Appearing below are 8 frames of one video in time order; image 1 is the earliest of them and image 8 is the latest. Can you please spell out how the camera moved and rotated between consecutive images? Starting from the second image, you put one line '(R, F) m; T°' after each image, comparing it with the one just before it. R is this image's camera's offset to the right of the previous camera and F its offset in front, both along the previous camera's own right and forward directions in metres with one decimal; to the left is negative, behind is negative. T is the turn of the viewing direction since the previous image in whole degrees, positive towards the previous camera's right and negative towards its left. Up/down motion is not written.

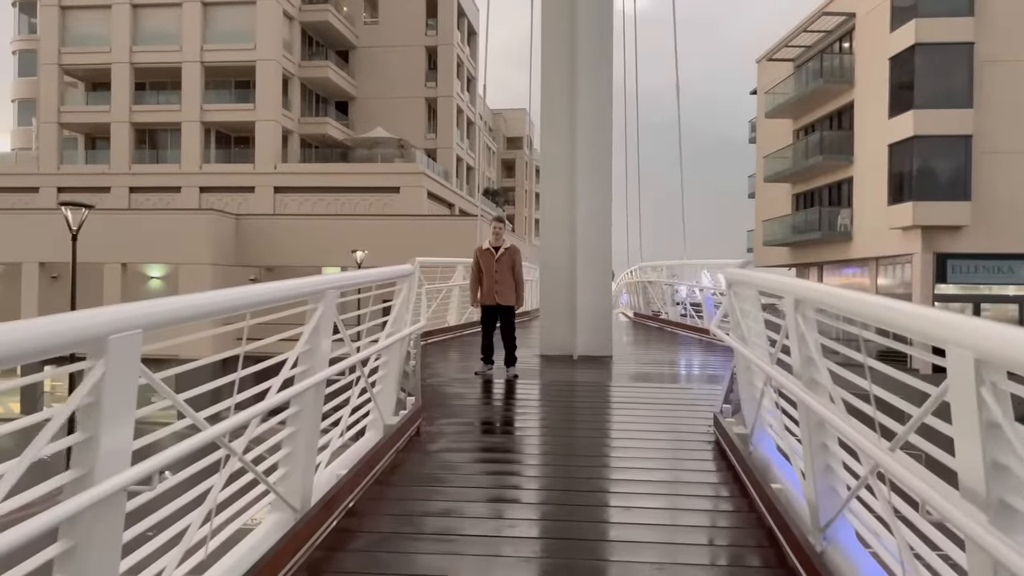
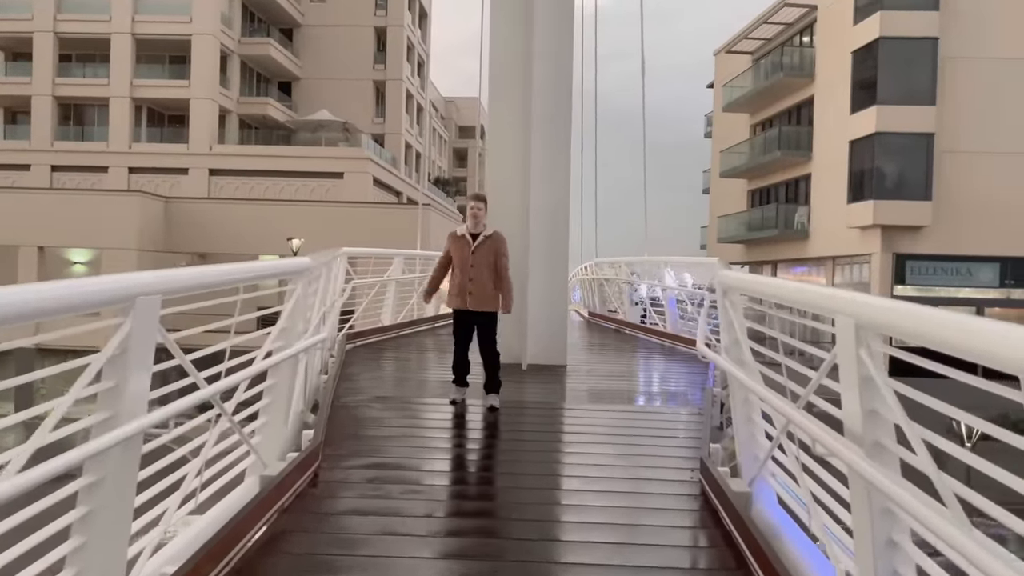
(+0.1, +1.1) m; +3°
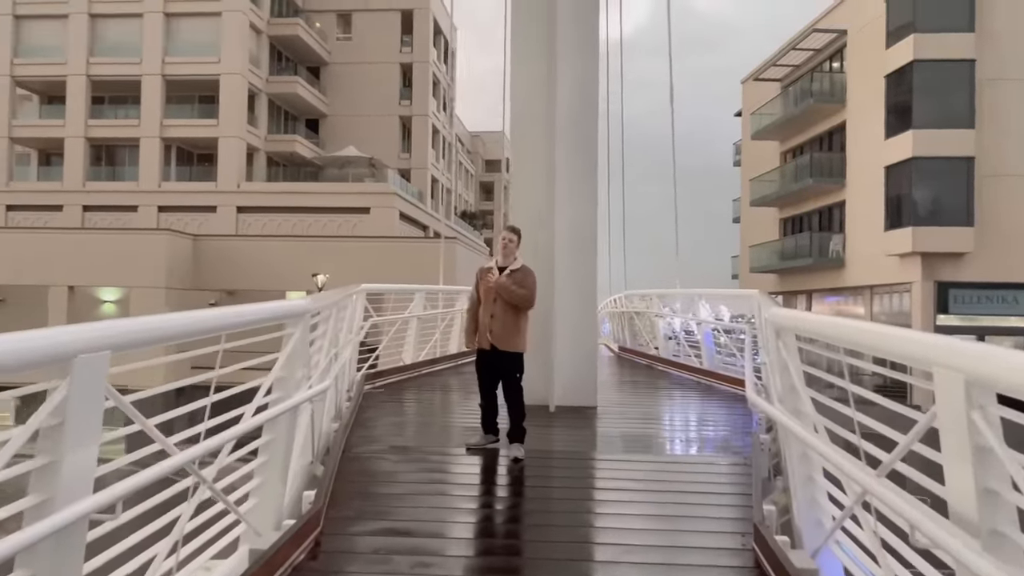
(0.0, +0.4) m; -2°
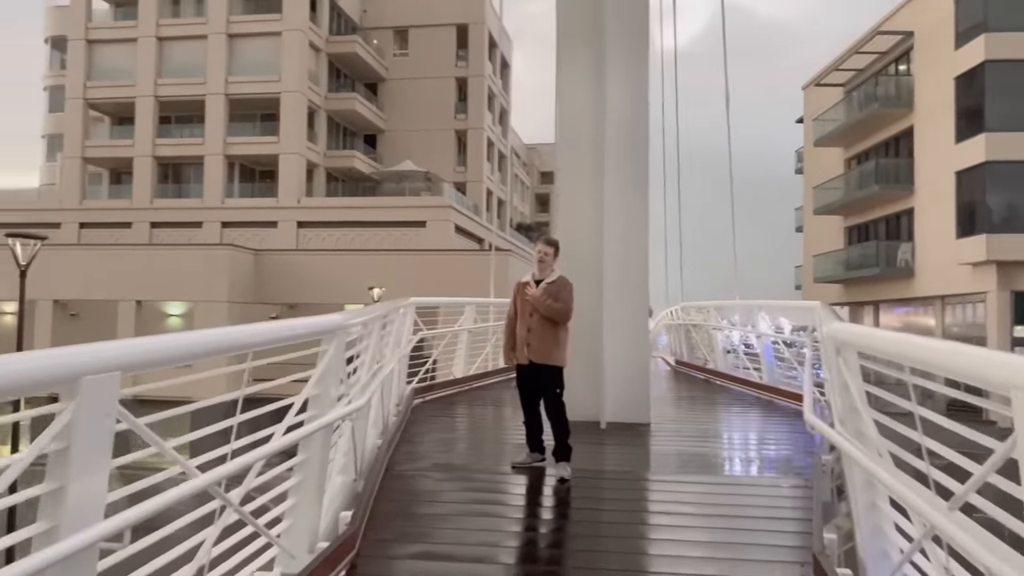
(+0.1, +0.1) m; -4°
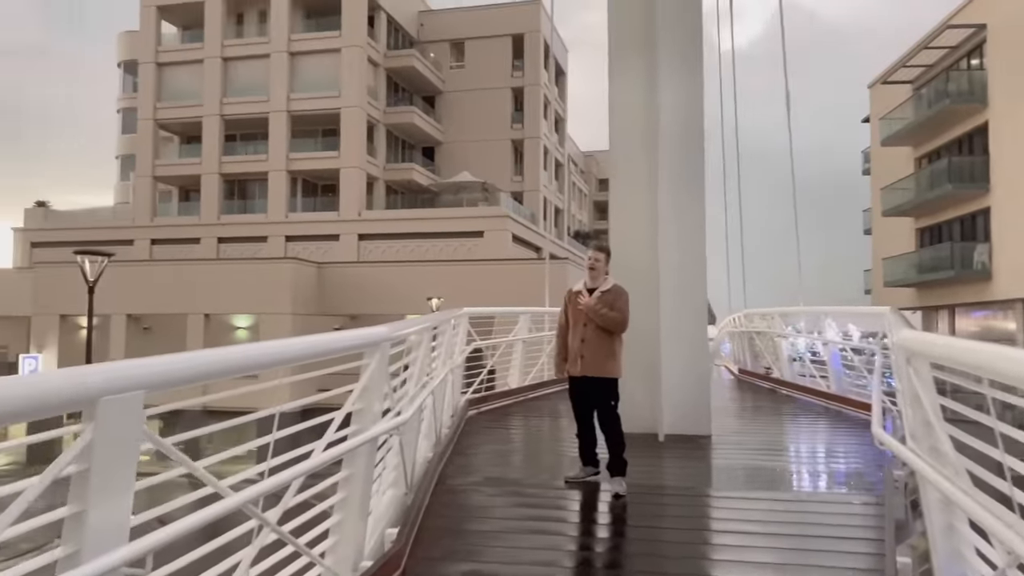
(+0.1, +0.1) m; -4°
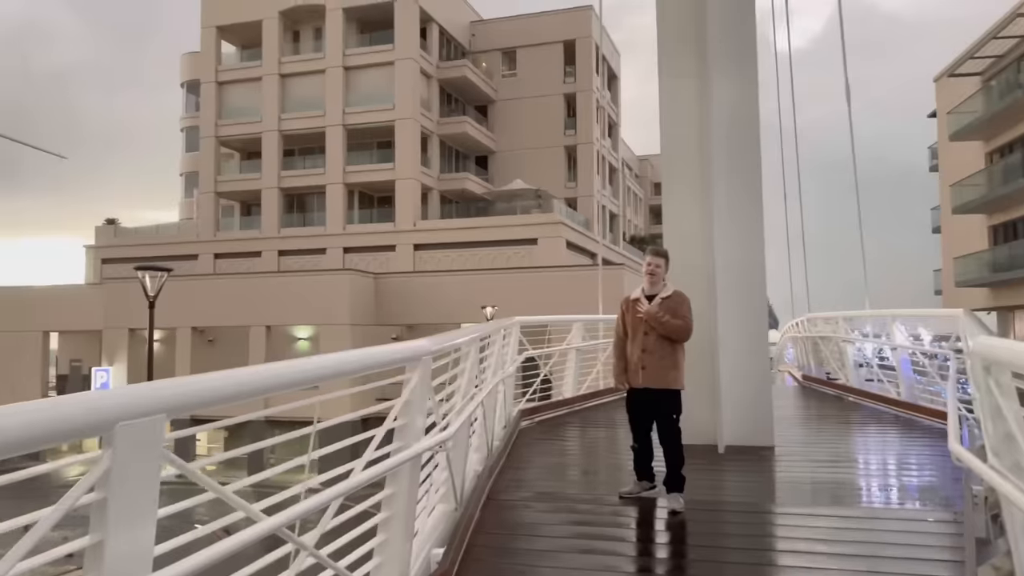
(0.0, +0.1) m; -4°
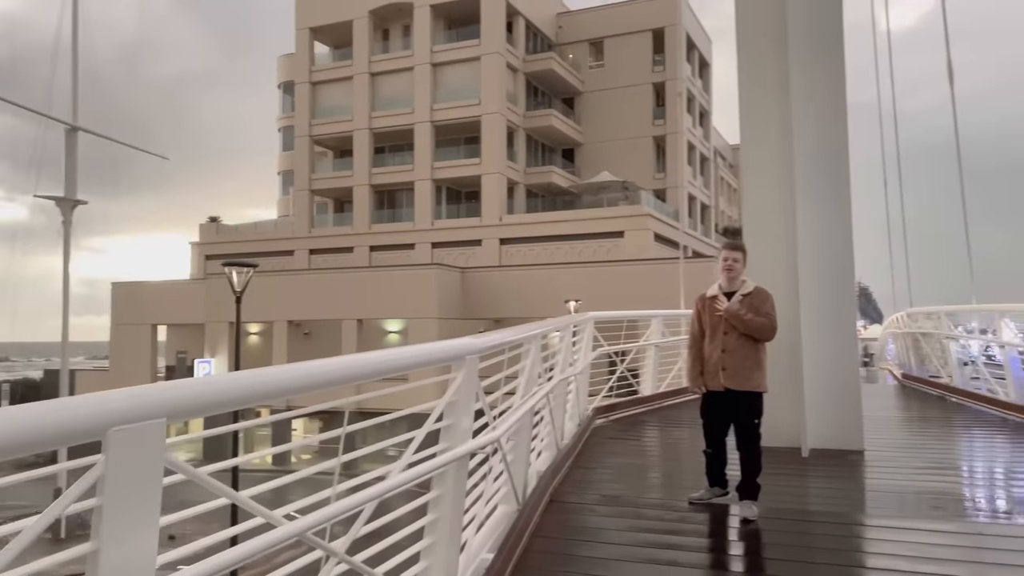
(+0.1, +0.1) m; -6°
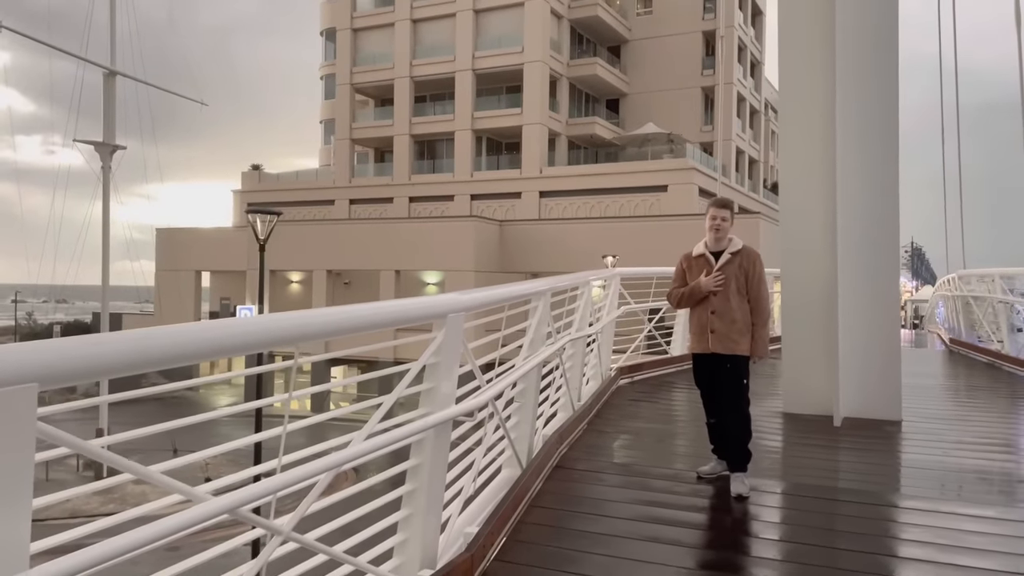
(+0.2, +0.3) m; -3°
